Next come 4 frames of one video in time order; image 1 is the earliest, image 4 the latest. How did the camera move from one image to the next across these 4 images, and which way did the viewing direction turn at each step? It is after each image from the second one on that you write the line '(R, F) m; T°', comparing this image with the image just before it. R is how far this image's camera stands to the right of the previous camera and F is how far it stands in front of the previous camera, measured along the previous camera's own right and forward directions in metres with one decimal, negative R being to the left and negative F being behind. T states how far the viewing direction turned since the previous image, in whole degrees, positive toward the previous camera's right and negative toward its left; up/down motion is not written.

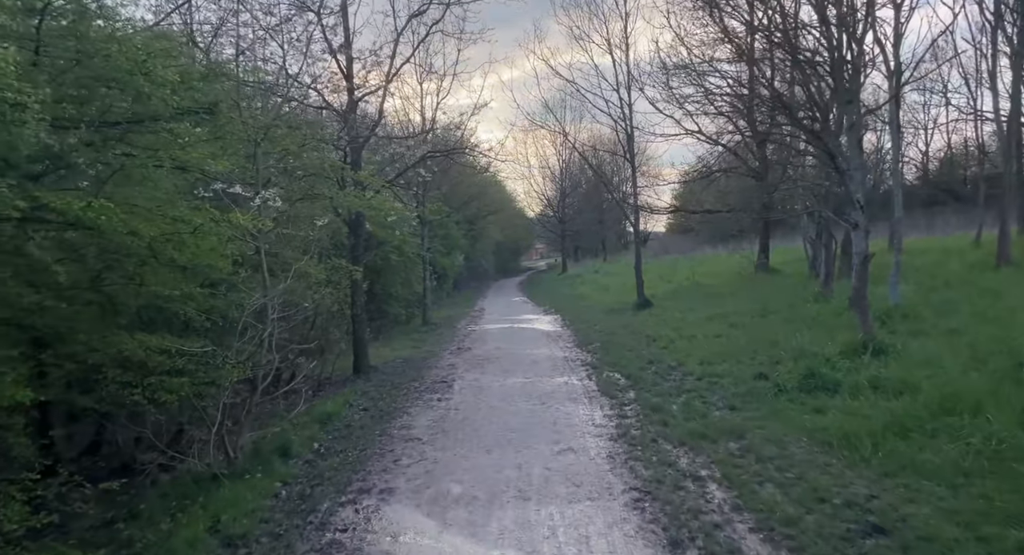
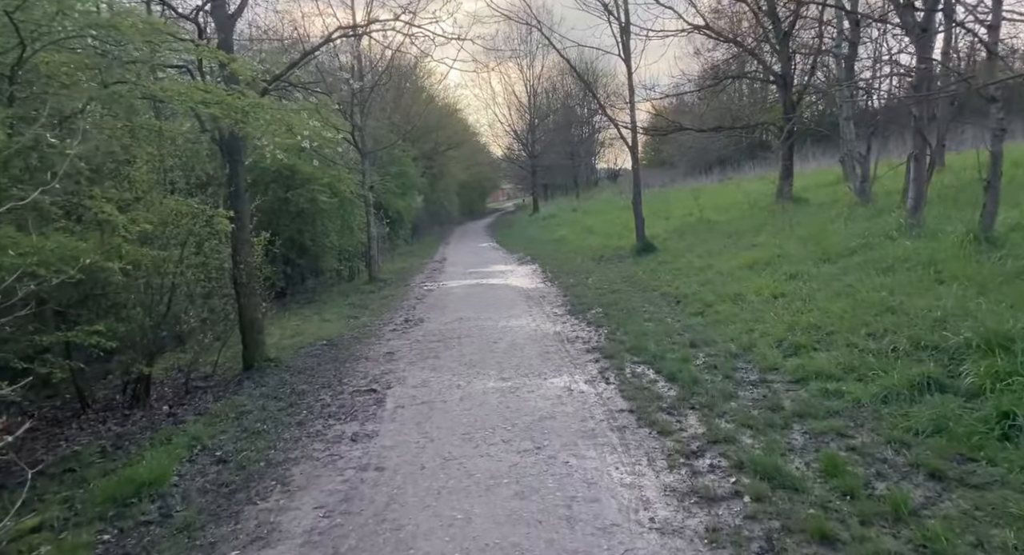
(+0.1, +4.8) m; +2°
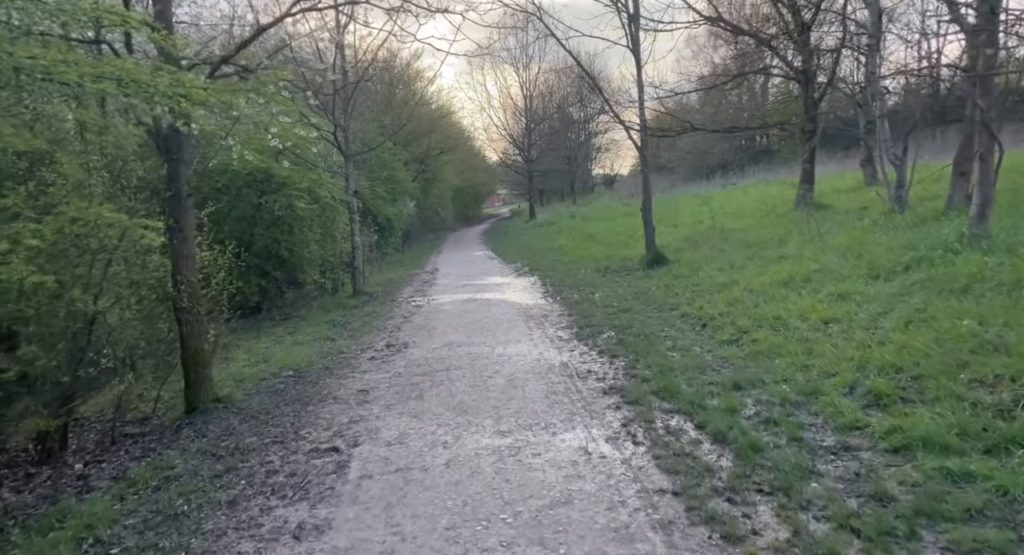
(0.0, +1.7) m; 0°
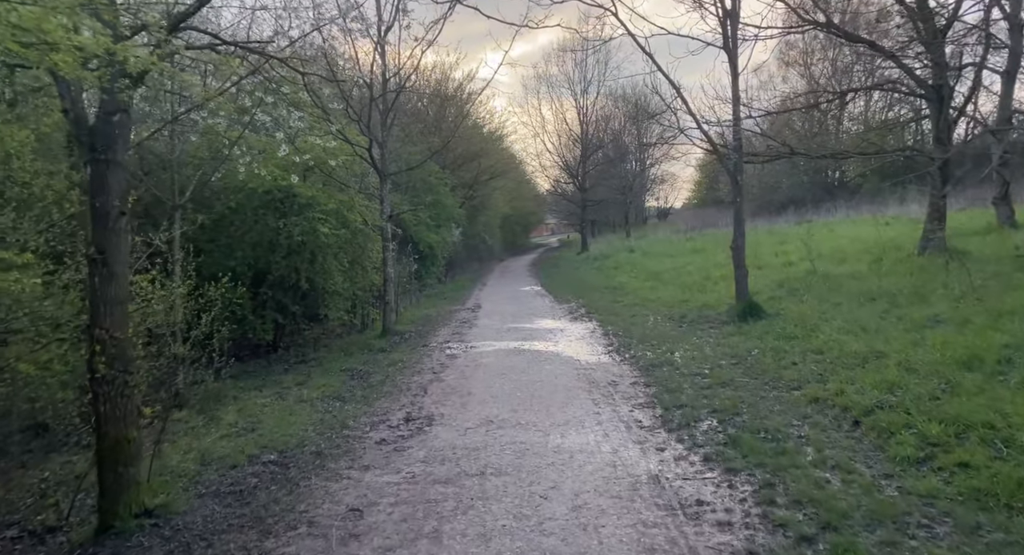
(-0.2, +2.8) m; -4°
